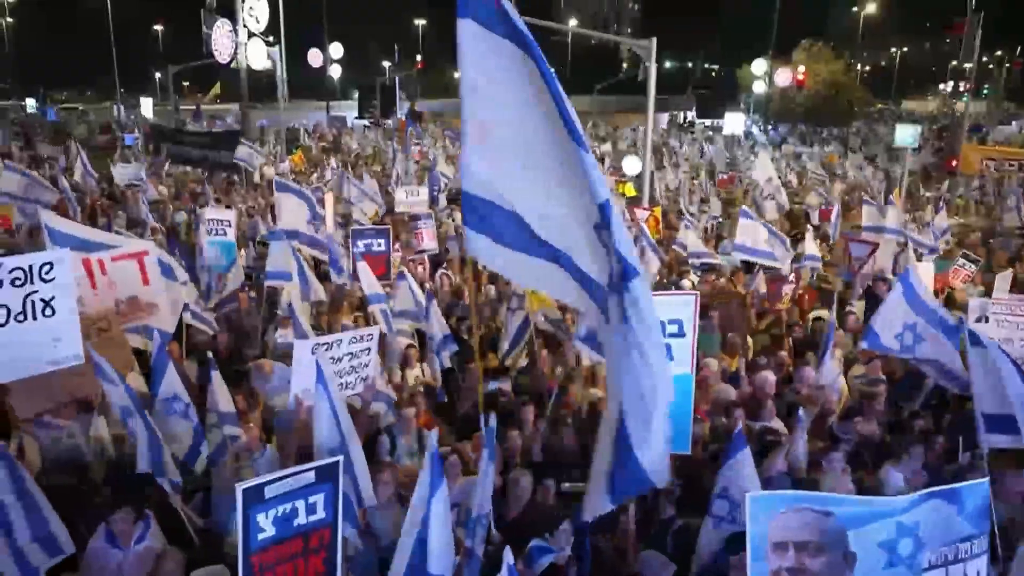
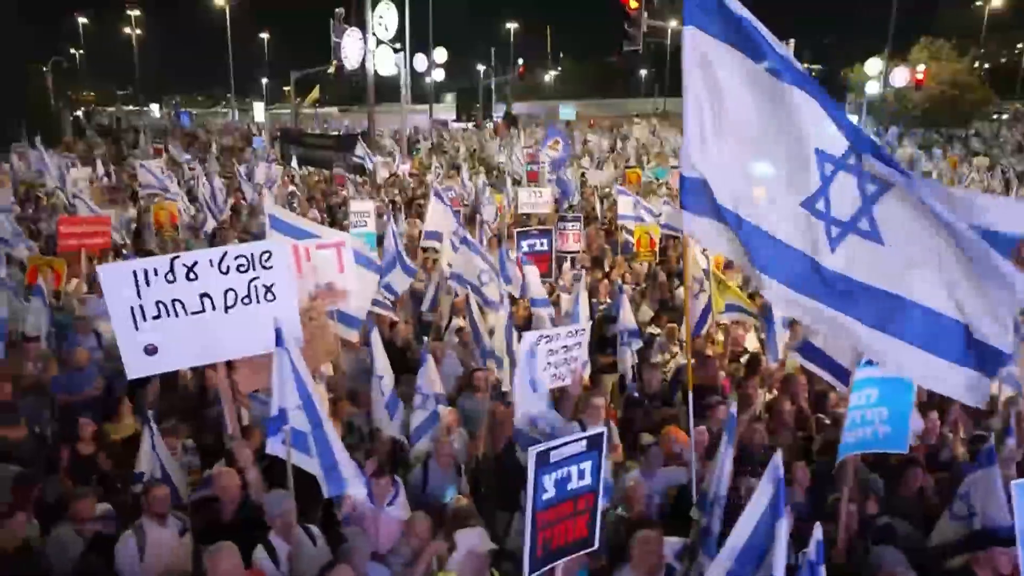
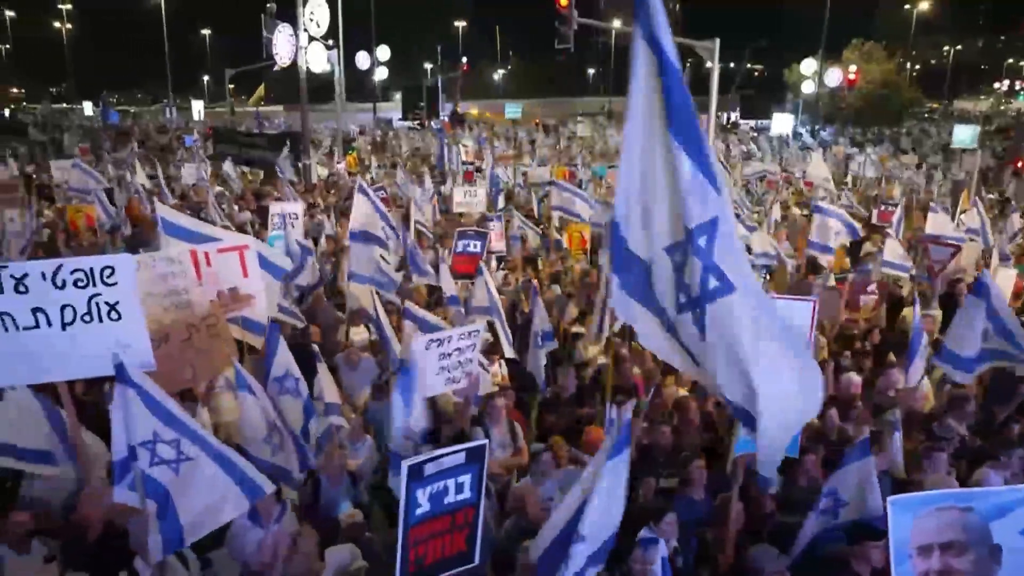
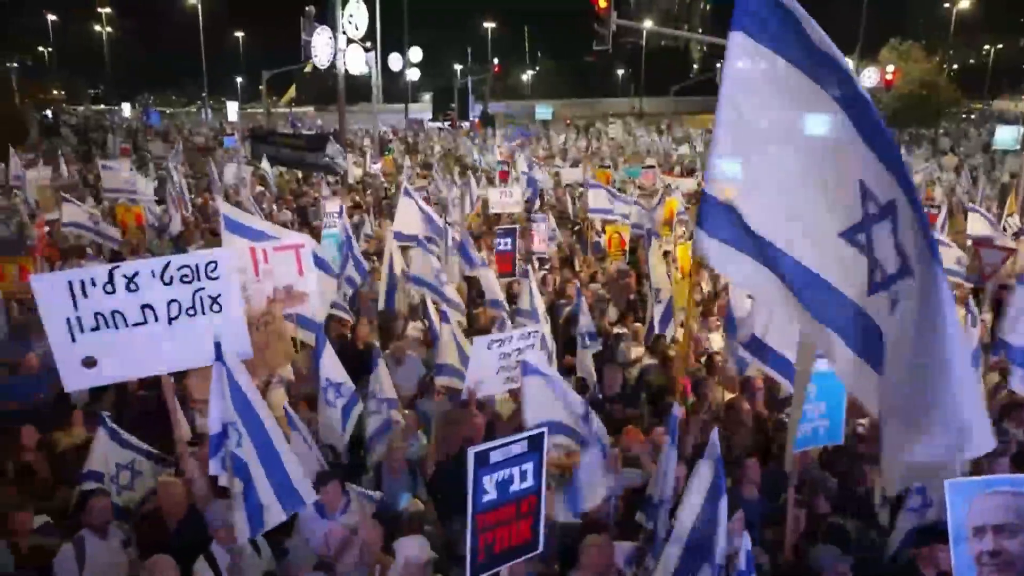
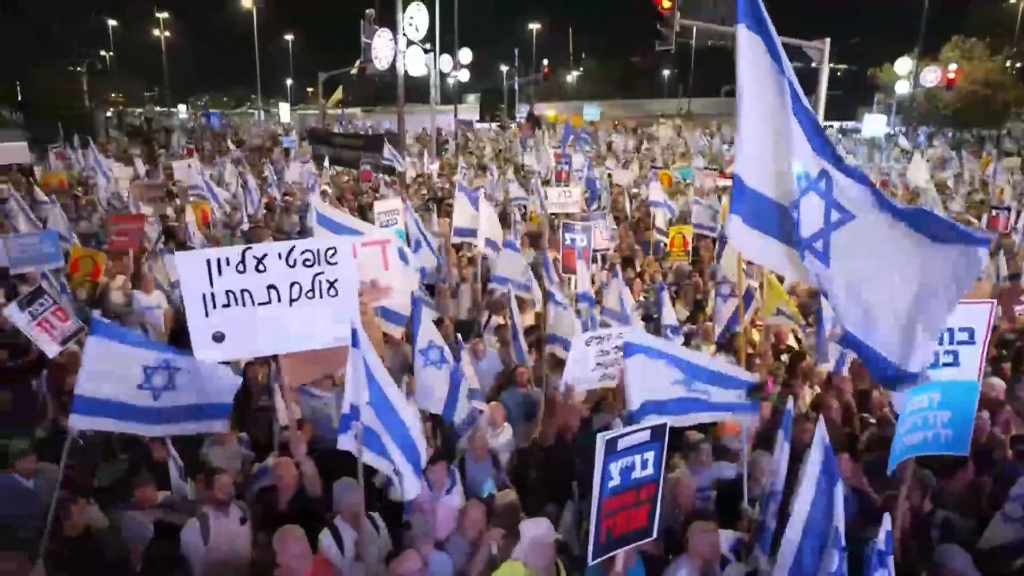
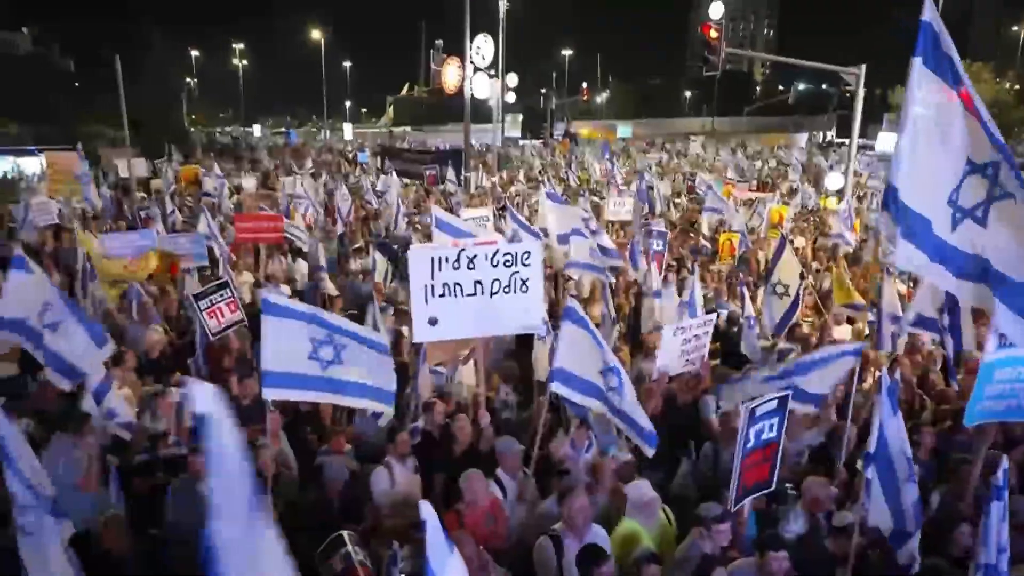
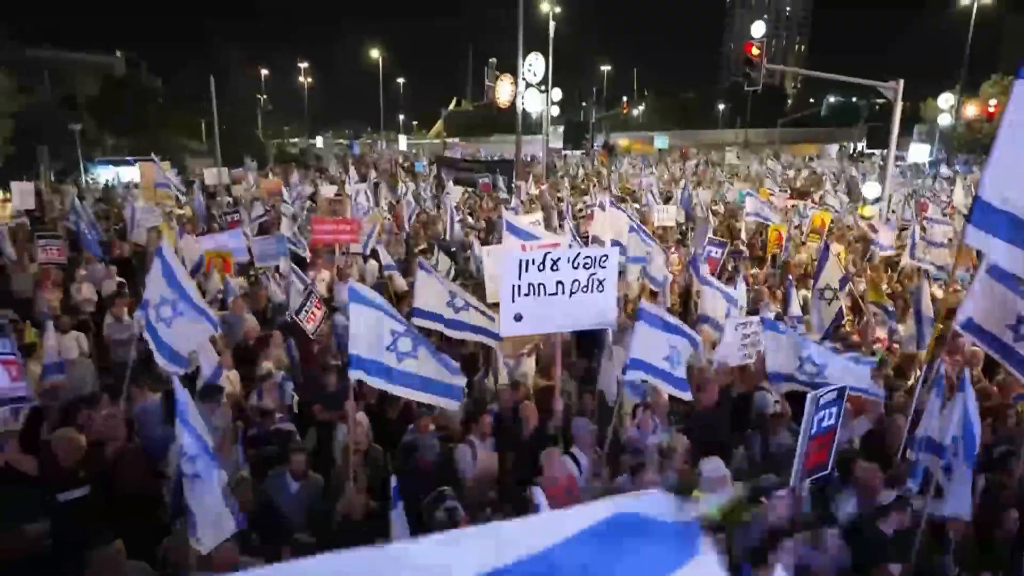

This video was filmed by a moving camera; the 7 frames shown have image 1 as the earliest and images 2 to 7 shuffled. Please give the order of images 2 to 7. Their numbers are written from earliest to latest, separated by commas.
3, 4, 2, 5, 6, 7
